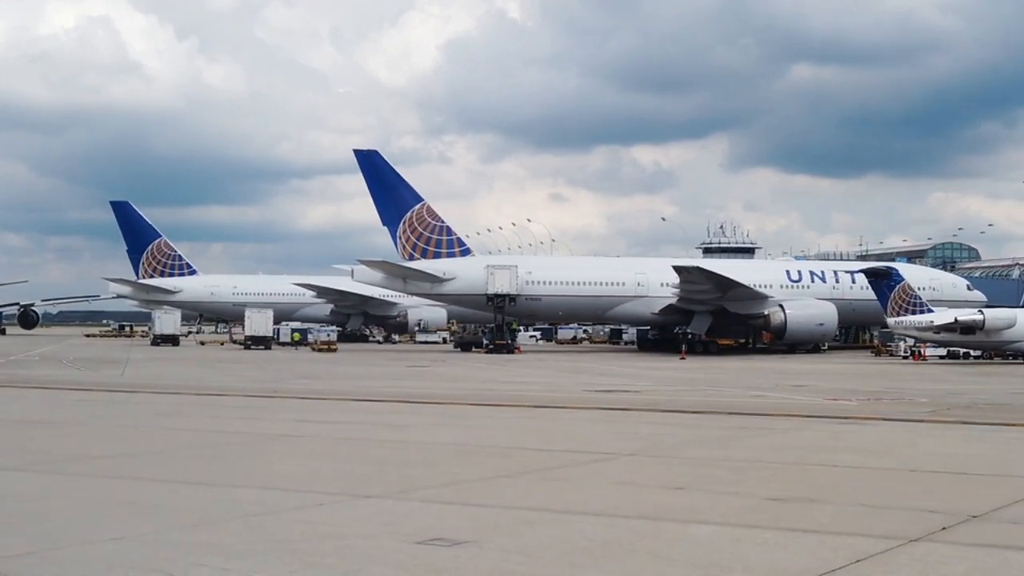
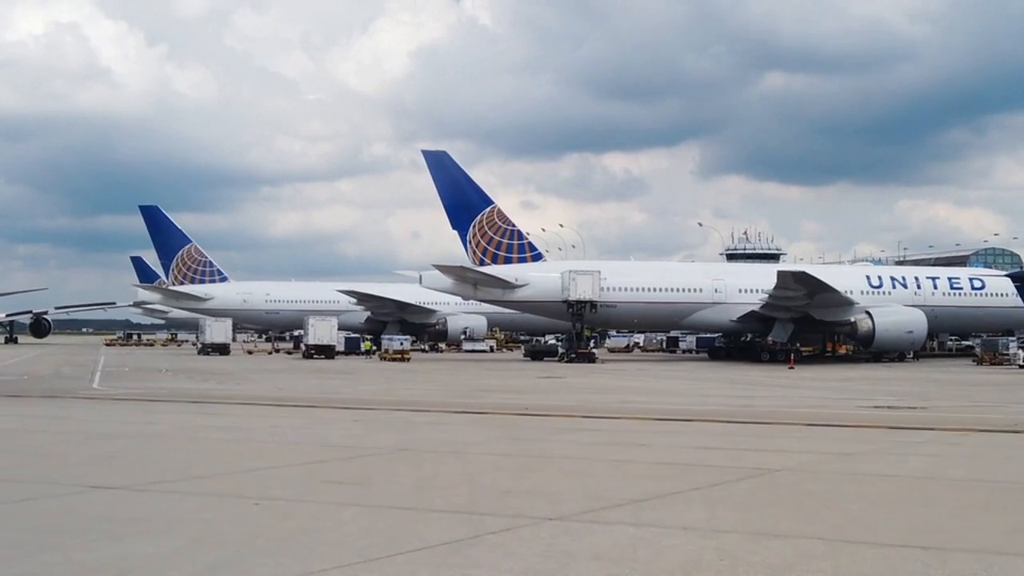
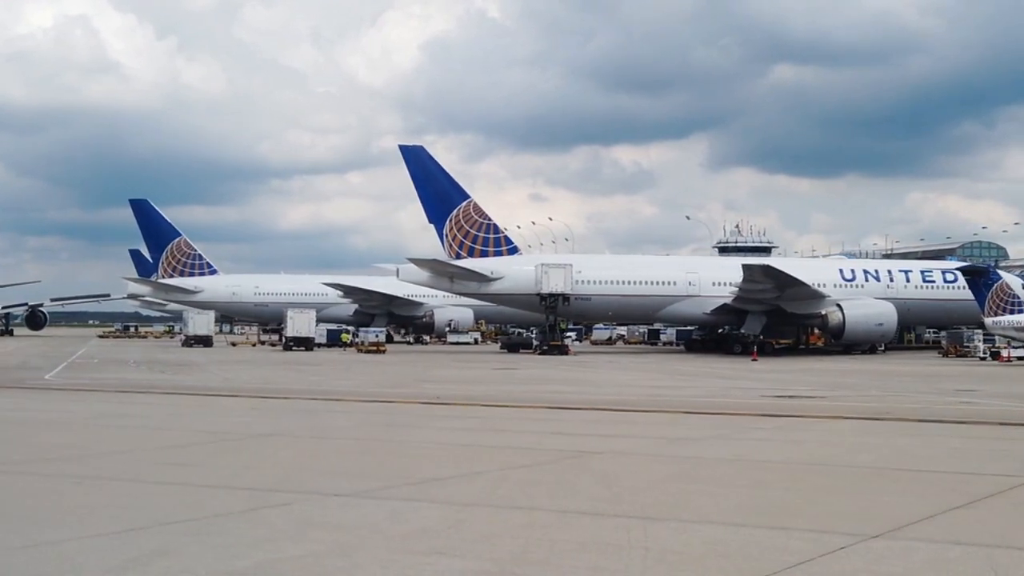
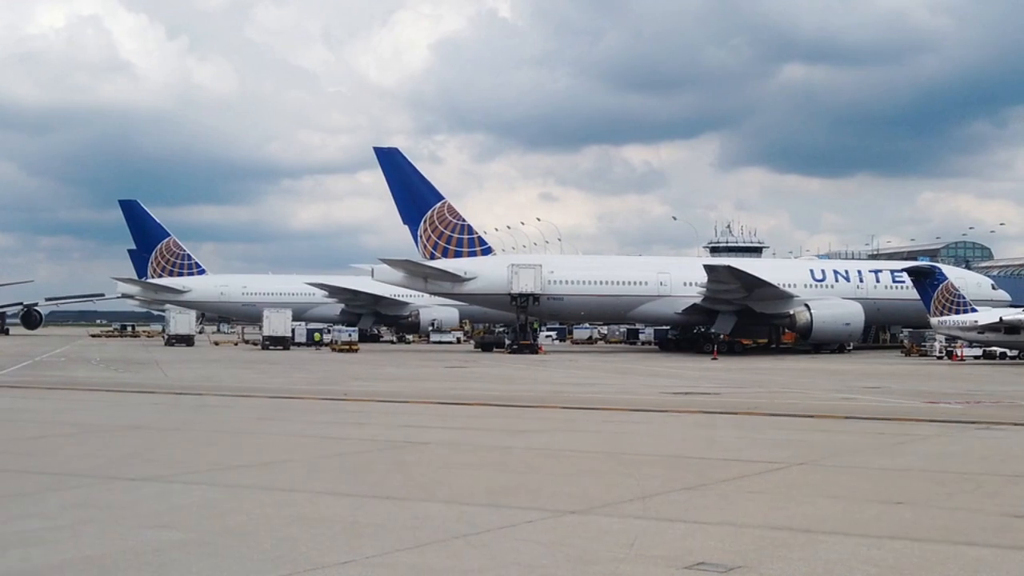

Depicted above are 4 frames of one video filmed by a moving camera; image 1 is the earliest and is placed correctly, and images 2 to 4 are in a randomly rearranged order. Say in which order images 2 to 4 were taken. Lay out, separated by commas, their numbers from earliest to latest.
4, 3, 2
